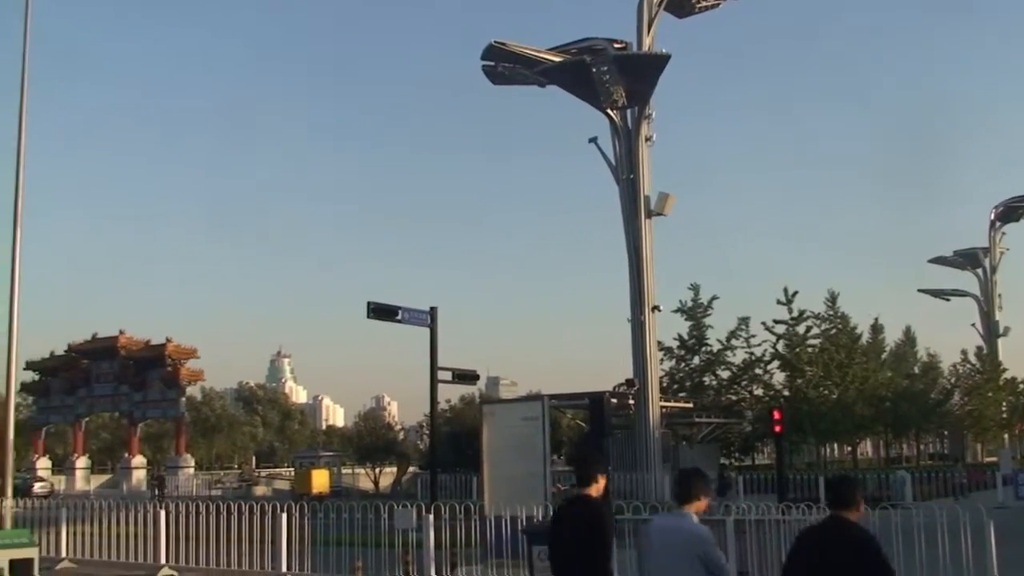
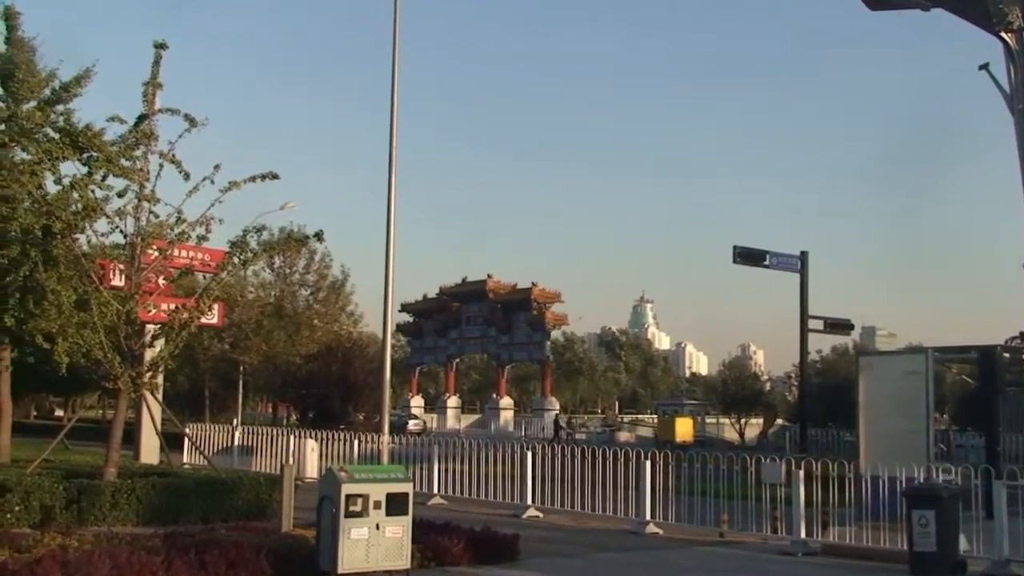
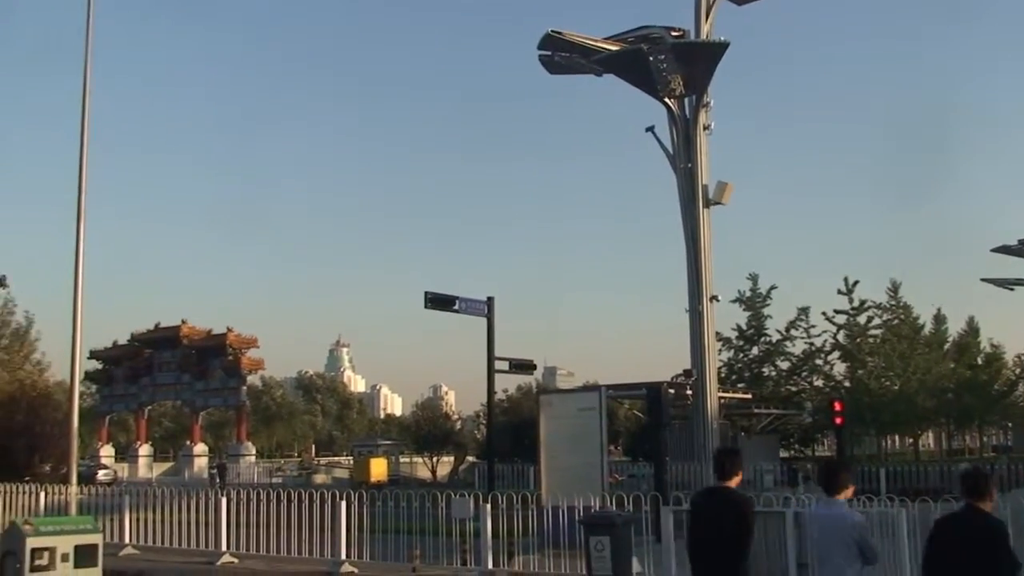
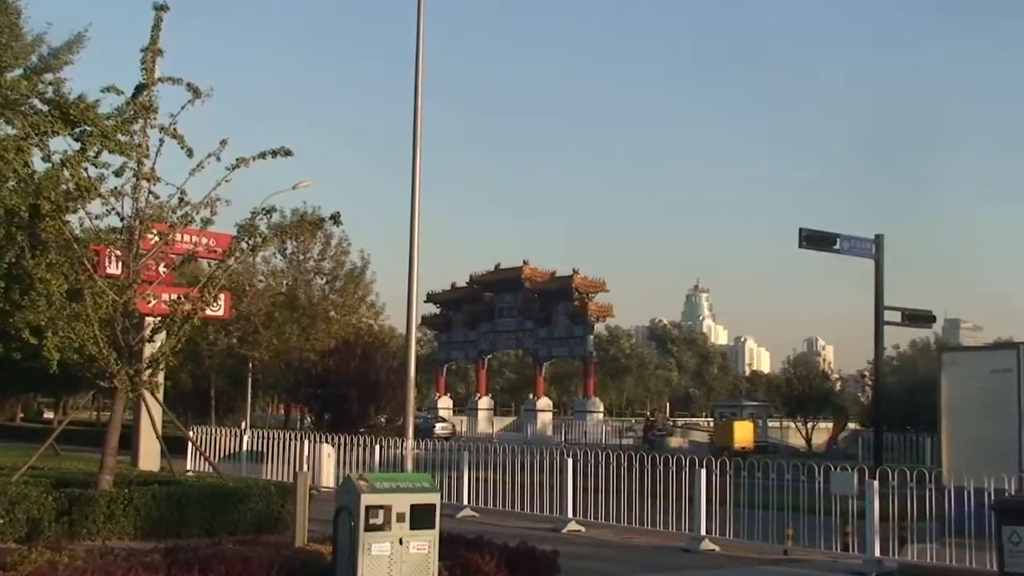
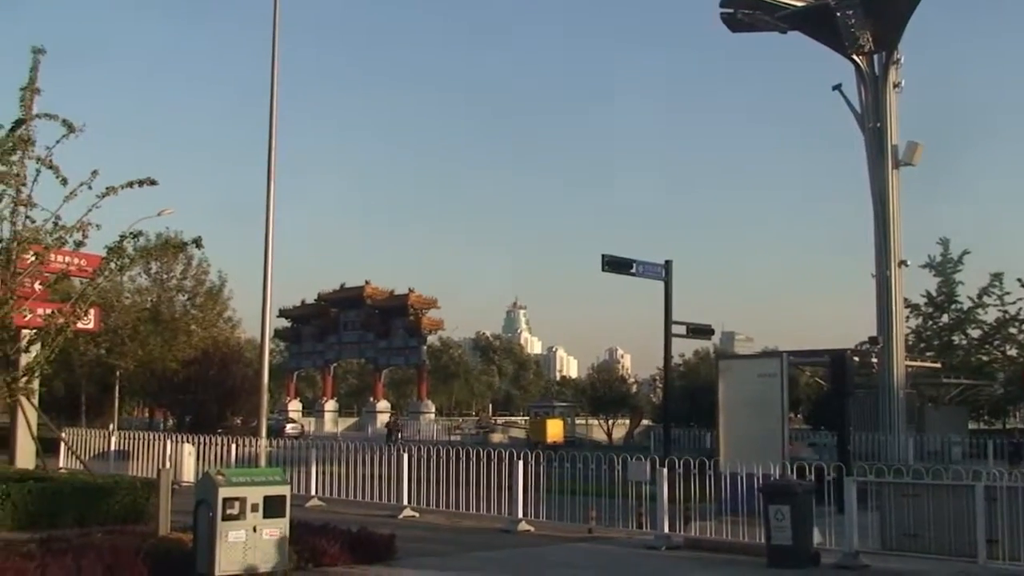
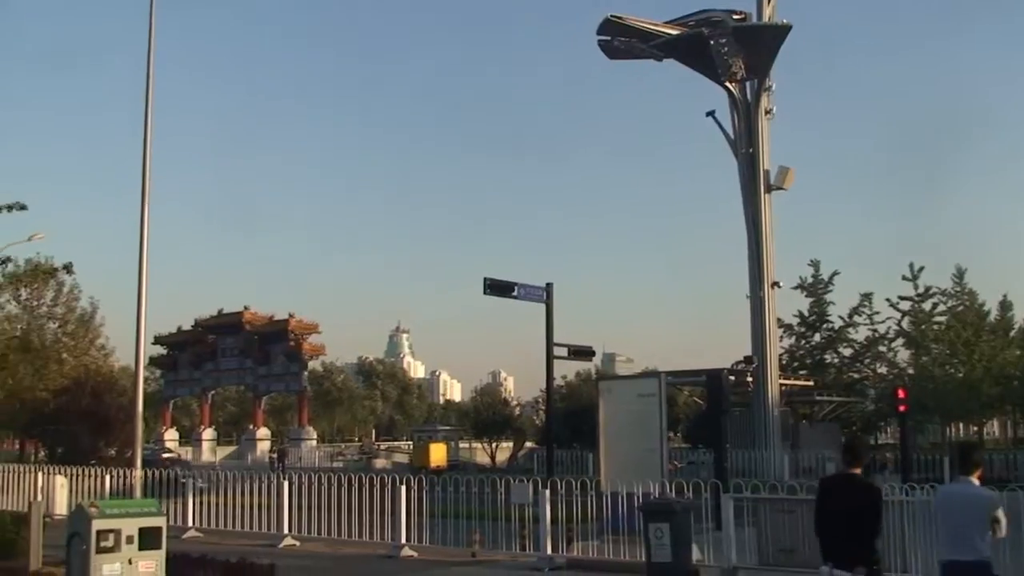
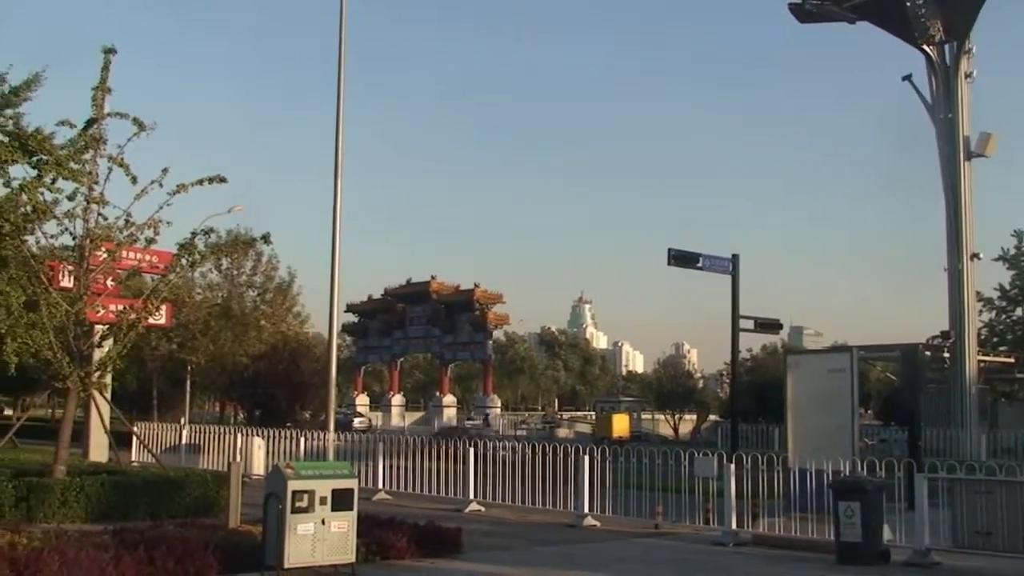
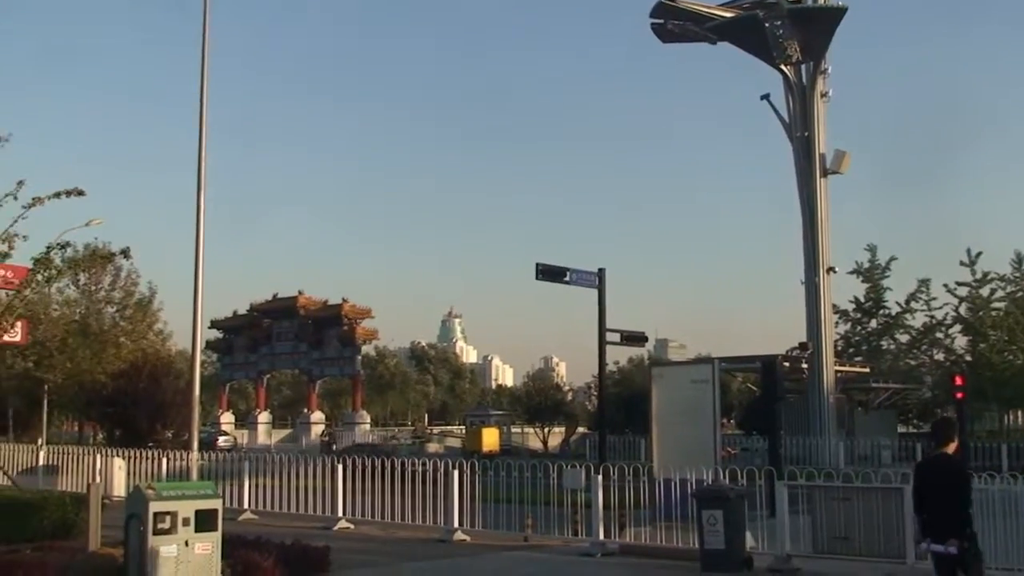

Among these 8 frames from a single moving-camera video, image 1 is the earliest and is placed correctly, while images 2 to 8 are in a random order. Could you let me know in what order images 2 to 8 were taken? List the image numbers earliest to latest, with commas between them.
3, 6, 8, 5, 7, 2, 4
